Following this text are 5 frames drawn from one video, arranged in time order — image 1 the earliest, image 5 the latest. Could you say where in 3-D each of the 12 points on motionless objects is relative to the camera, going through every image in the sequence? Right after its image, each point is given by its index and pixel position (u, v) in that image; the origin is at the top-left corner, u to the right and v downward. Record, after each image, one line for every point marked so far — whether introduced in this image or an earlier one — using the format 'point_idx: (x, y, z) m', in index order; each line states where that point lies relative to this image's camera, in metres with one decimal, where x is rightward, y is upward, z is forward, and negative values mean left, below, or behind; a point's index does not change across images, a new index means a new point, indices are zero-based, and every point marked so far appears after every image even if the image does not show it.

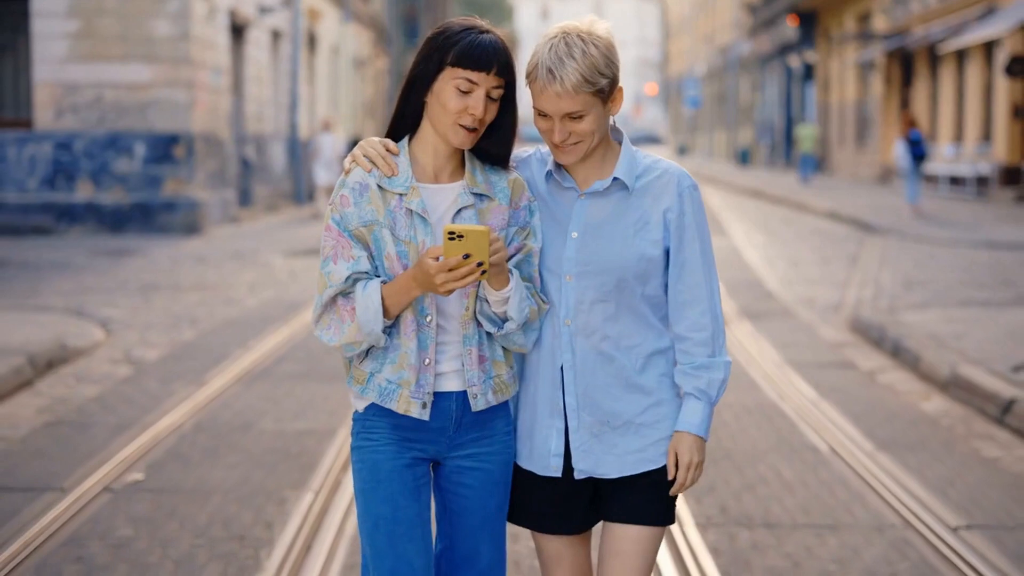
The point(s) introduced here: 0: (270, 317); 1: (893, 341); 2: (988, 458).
0: (-2.0, -0.2, +10.6) m
1: (+2.6, -0.4, +9.0) m
2: (+2.3, -0.8, +6.2) m
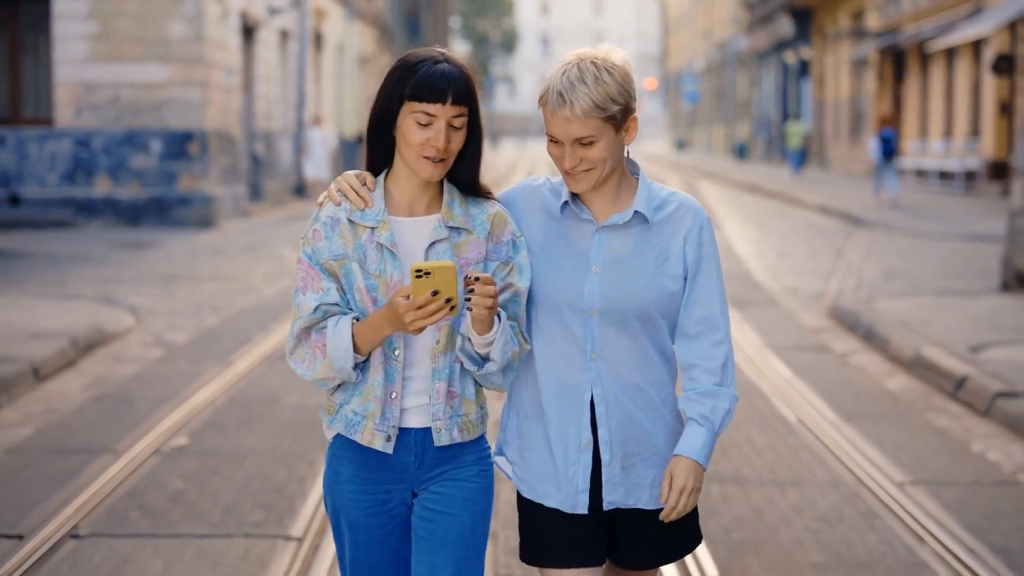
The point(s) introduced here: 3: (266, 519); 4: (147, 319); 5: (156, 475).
0: (-2.0, -0.1, +11.3) m
1: (+2.7, -0.3, +9.8) m
2: (+2.3, -0.7, +6.9) m
3: (-1.0, -0.9, +5.1) m
4: (-2.9, -0.2, +10.3) m
5: (-1.6, -0.8, +5.7) m
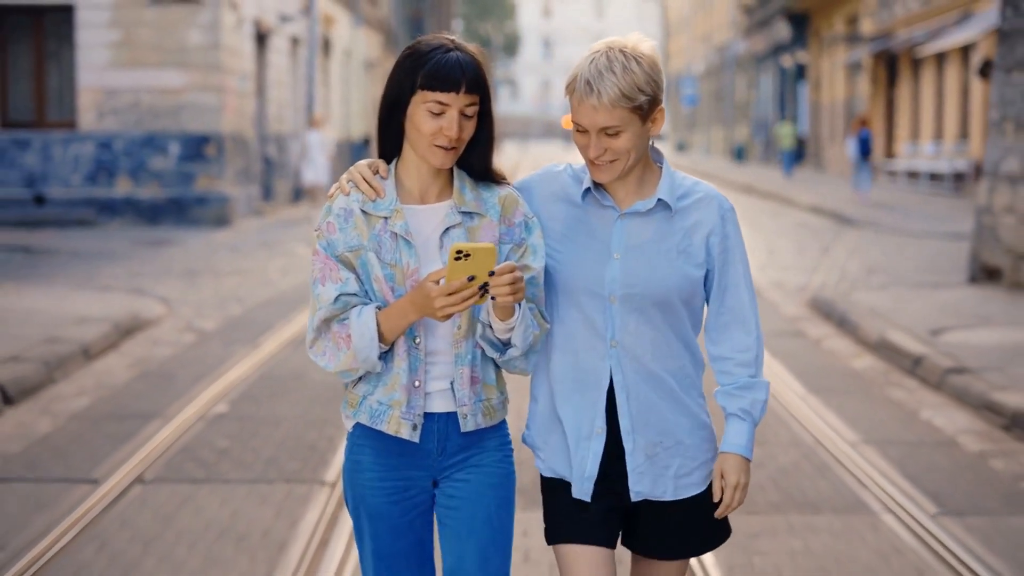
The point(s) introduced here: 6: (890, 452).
0: (-1.9, -0.1, +12.1) m
1: (+2.7, -0.2, +10.6) m
2: (+2.3, -0.7, +7.7) m
3: (-1.0, -0.8, +5.9) m
4: (-2.9, -0.2, +11.2) m
5: (-1.5, -0.7, +6.5) m
6: (+1.9, -0.8, +6.4) m
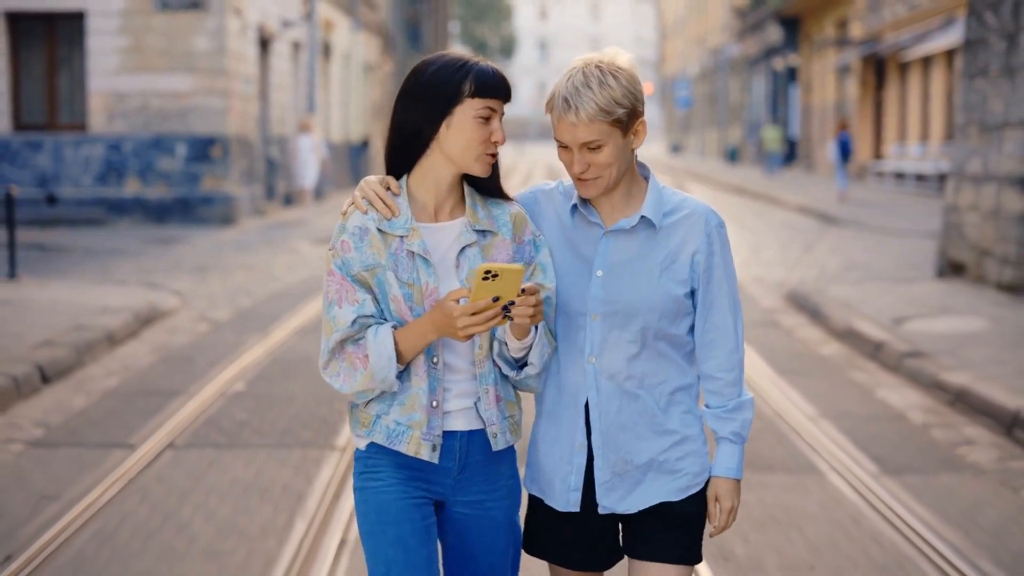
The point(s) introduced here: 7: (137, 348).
0: (-2.0, 0.0, +12.8) m
1: (+2.6, -0.2, +11.3) m
2: (+2.2, -0.6, +8.4) m
3: (-1.0, -0.8, +6.6) m
4: (-2.9, -0.1, +11.9) m
5: (-1.6, -0.7, +7.2) m
6: (+1.8, -0.8, +7.1) m
7: (-2.7, -0.4, +9.2) m
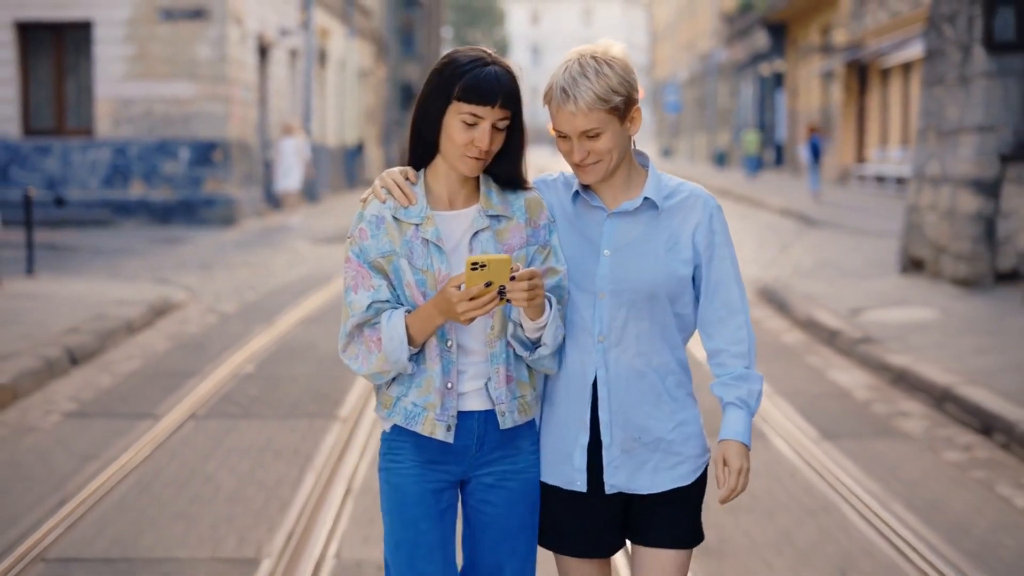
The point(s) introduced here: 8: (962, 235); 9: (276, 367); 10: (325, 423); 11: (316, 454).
0: (-2.1, 0.0, +13.6) m
1: (+2.5, -0.1, +12.1) m
2: (+2.1, -0.5, +9.2) m
3: (-1.1, -0.7, +7.4) m
4: (-3.1, -0.1, +12.6) m
5: (-1.7, -0.6, +8.0) m
6: (+1.7, -0.7, +7.9) m
7: (-2.8, -0.4, +10.0) m
8: (+4.2, +0.5, +12.1) m
9: (-1.6, -0.5, +8.7) m
10: (-1.0, -0.7, +7.0) m
11: (-1.0, -0.8, +6.4) m
